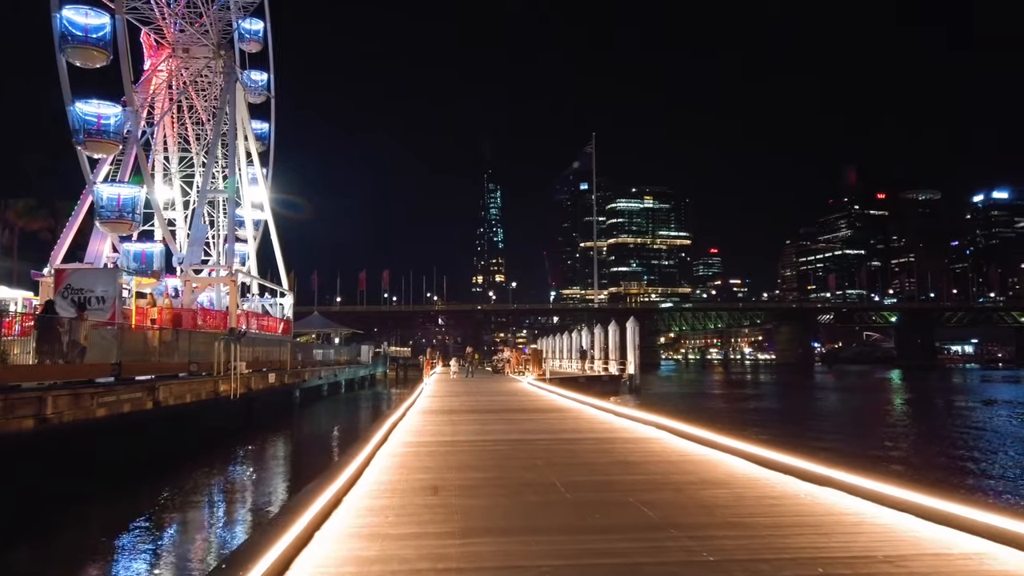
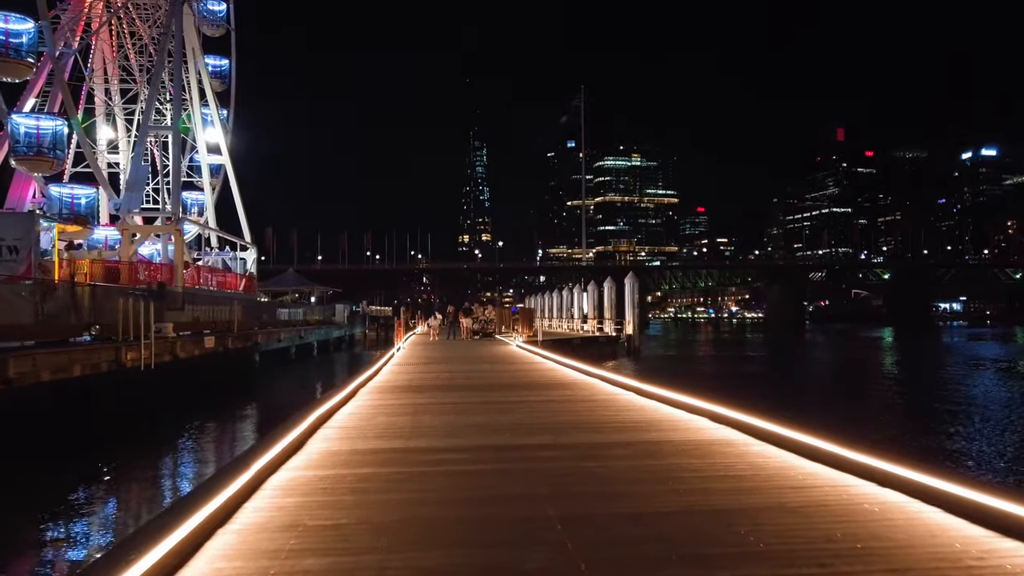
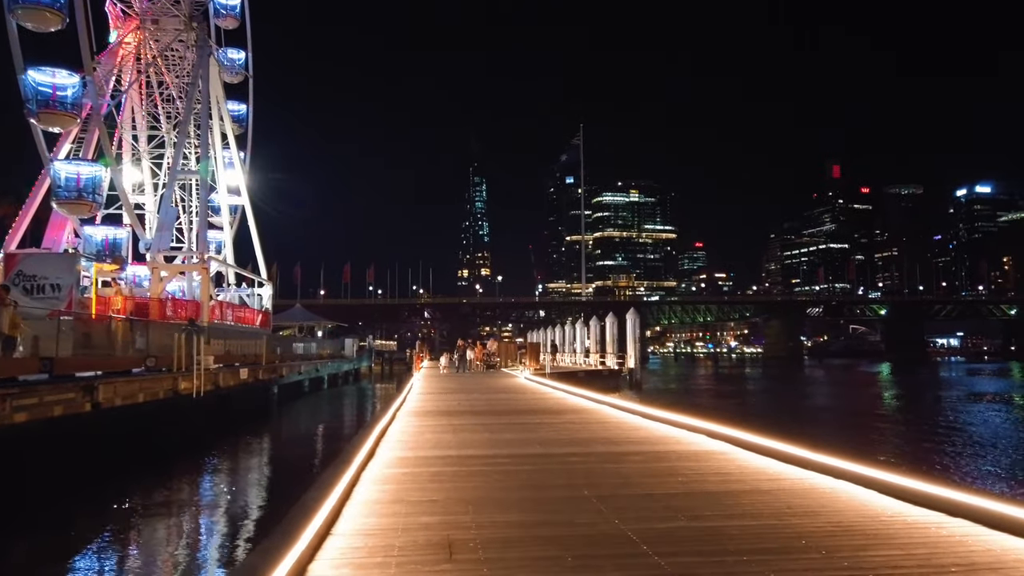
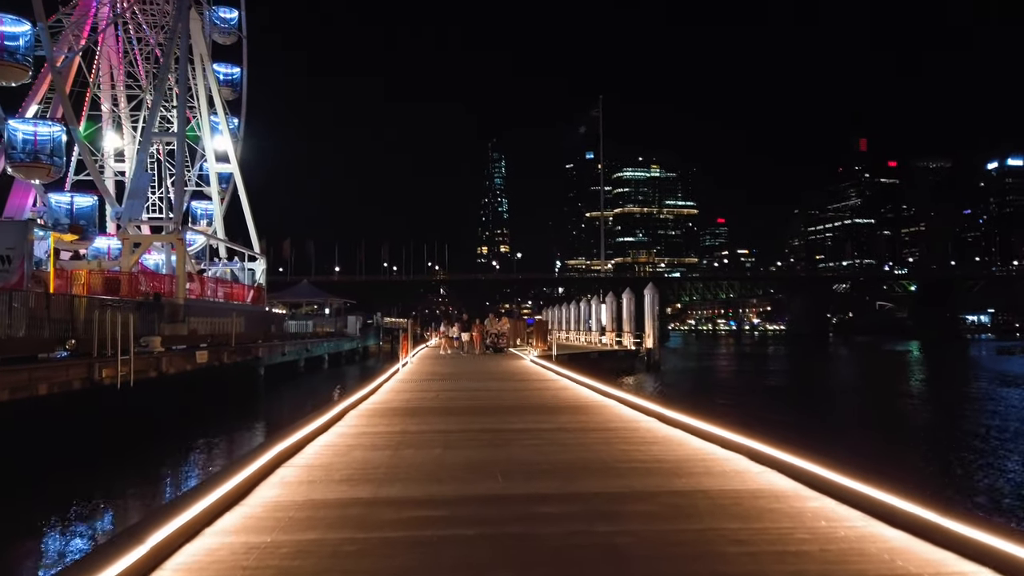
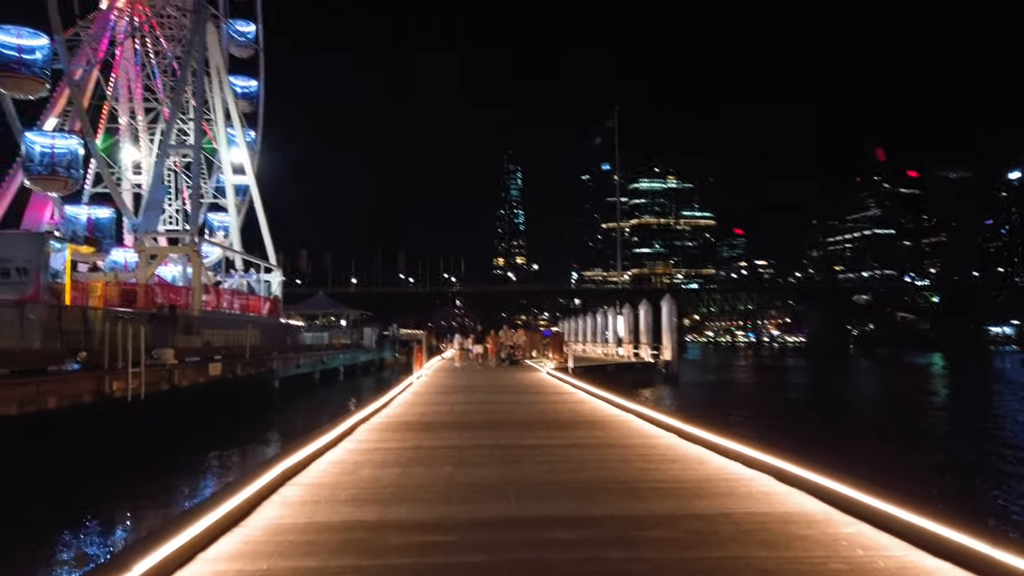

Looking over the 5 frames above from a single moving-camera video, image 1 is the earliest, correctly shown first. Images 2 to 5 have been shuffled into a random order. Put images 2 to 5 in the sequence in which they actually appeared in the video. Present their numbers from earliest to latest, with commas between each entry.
3, 2, 4, 5
